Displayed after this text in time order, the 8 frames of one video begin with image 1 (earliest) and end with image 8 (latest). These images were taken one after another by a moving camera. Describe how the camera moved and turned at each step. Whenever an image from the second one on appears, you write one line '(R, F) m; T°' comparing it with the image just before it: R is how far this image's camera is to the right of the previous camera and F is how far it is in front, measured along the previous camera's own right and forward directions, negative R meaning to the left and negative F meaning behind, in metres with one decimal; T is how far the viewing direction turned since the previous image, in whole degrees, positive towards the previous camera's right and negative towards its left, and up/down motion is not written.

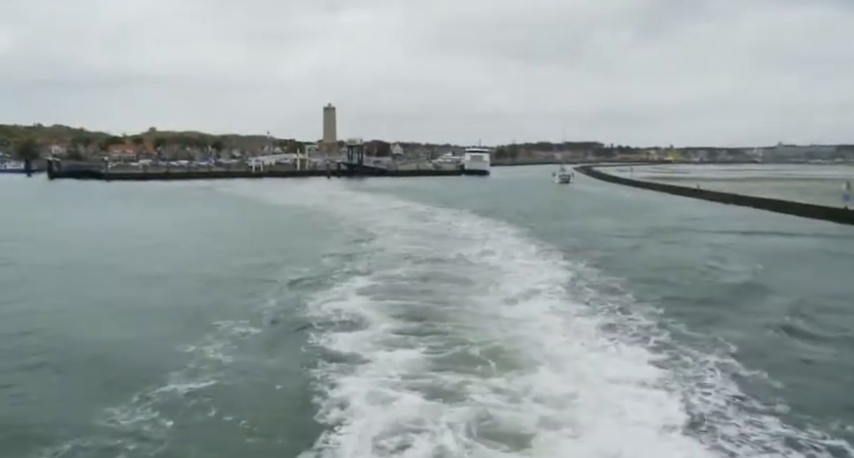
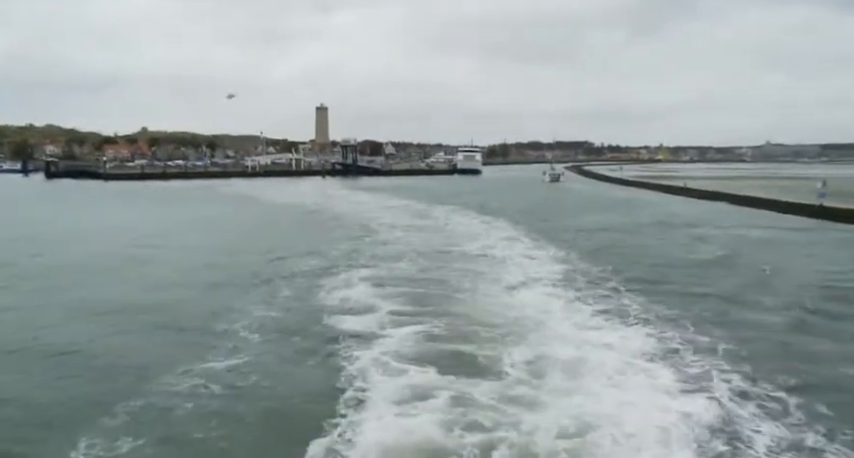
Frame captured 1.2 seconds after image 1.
(-0.1, -0.8) m; +1°
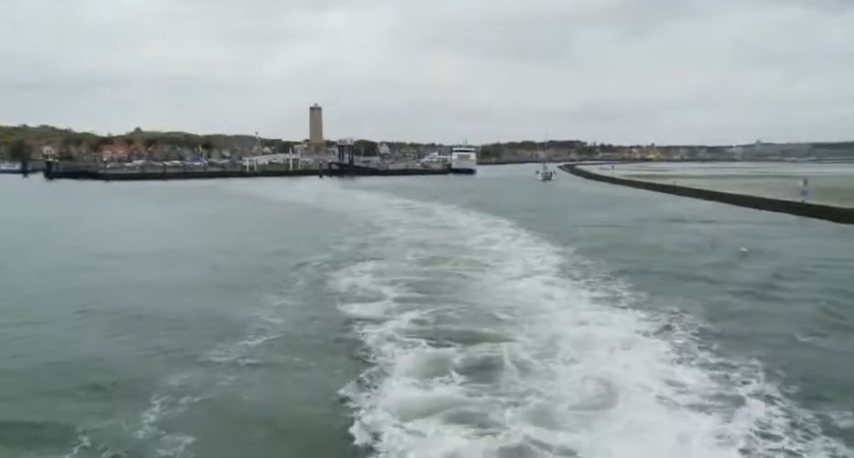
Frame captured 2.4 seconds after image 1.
(-0.2, -0.8) m; +1°
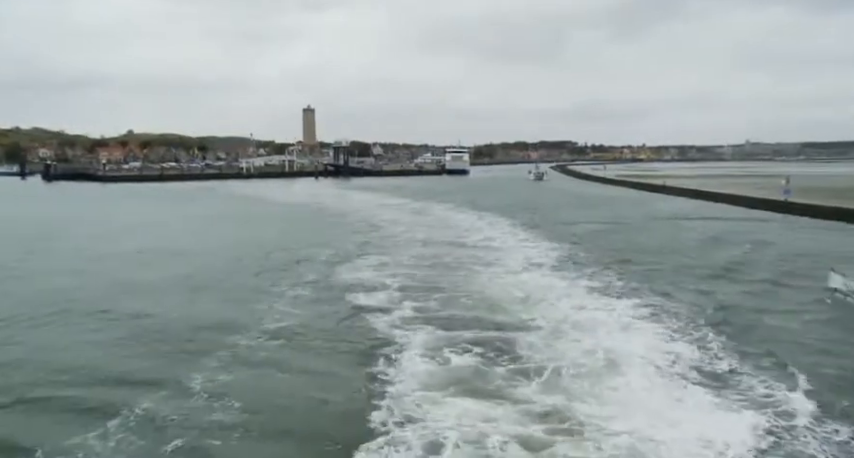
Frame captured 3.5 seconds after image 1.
(-0.2, -0.7) m; +1°
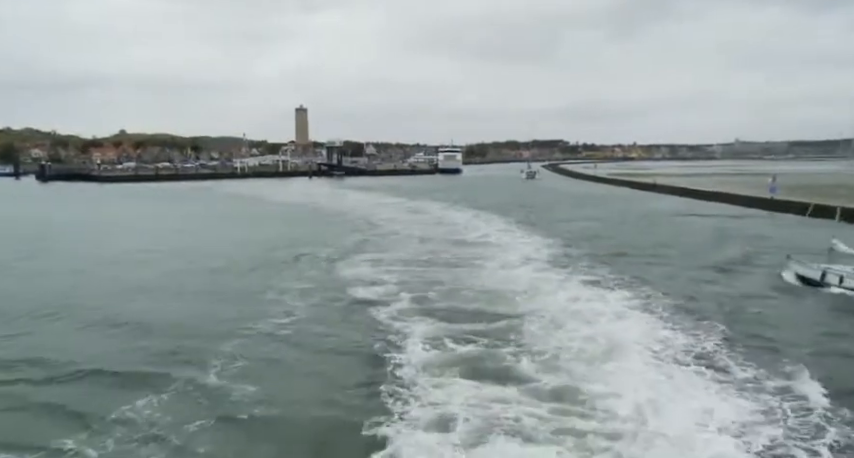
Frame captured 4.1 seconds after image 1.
(-0.1, -0.4) m; +1°
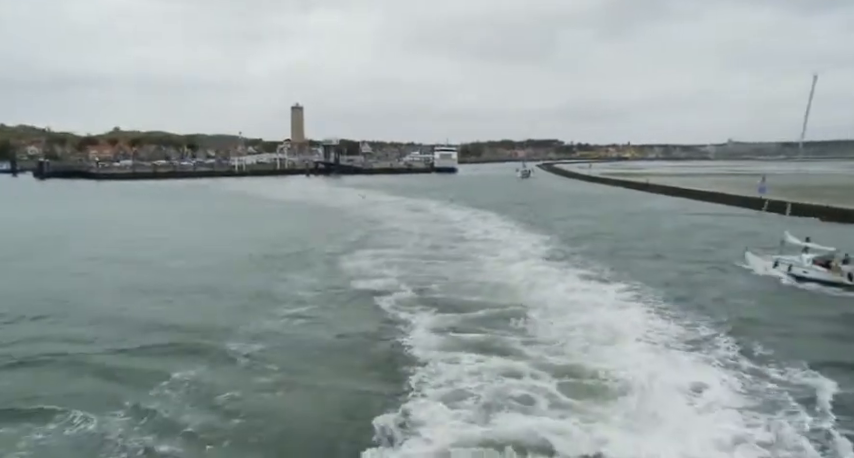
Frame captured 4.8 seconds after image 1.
(-0.1, -0.4) m; 0°
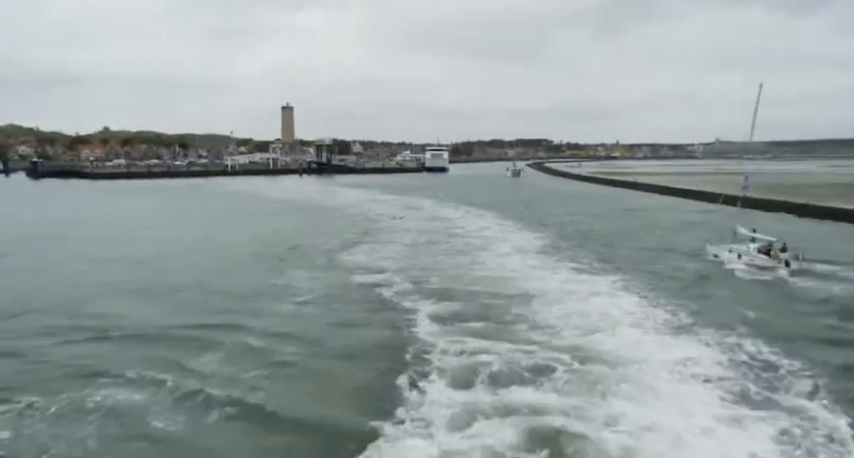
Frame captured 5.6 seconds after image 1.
(-0.2, -0.6) m; +1°
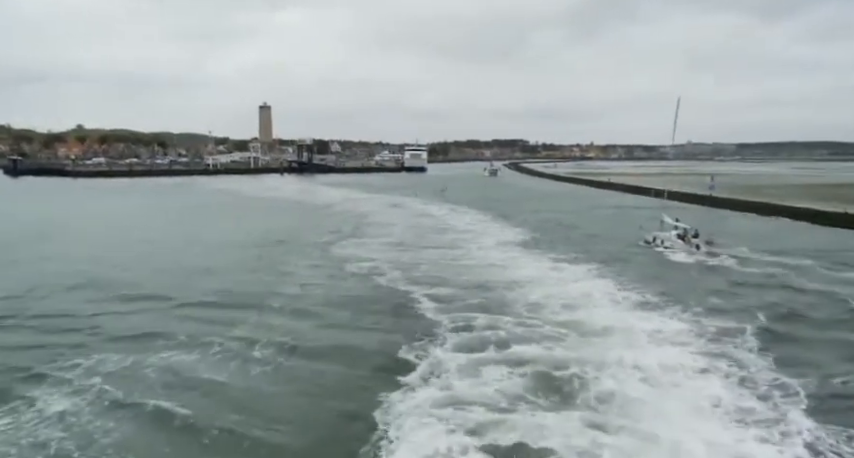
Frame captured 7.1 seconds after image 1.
(-0.2, -0.9) m; +2°
